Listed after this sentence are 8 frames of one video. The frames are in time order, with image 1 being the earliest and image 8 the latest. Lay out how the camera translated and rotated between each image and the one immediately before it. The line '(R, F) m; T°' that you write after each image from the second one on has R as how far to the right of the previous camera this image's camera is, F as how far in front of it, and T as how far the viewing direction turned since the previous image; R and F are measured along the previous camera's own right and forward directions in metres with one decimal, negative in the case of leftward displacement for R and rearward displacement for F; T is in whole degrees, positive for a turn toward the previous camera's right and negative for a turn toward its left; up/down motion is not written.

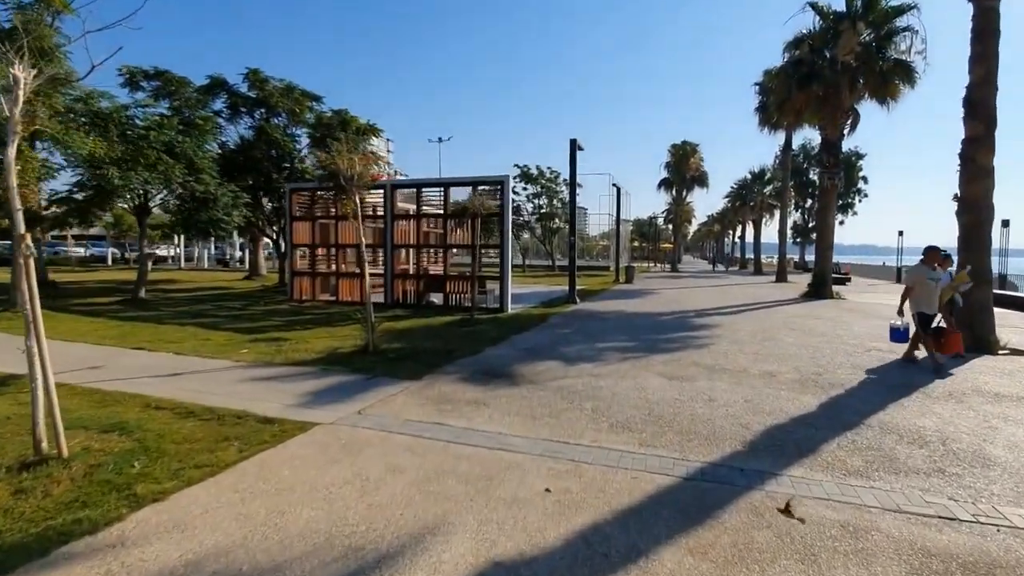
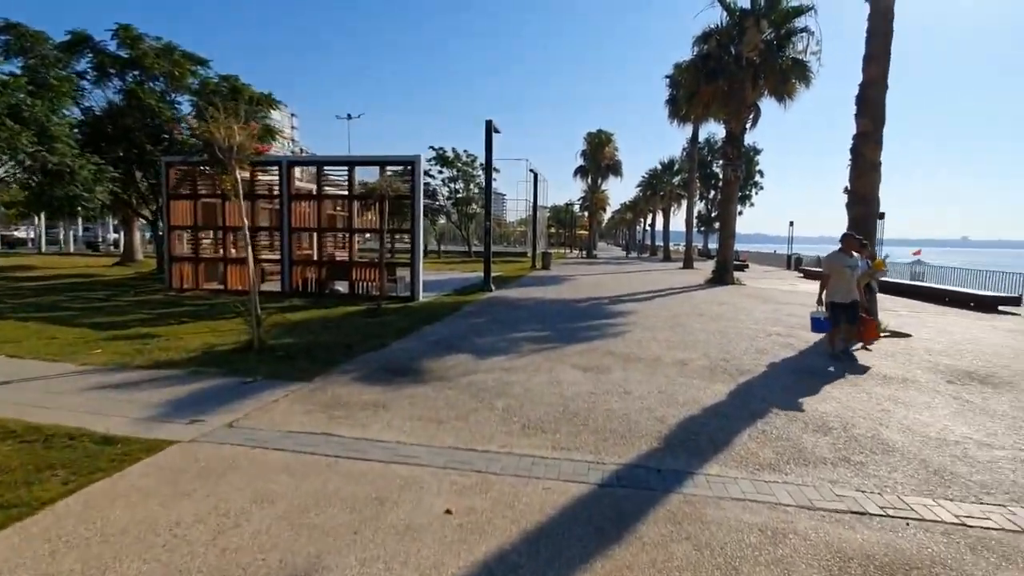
(+0.2, +0.7) m; +9°
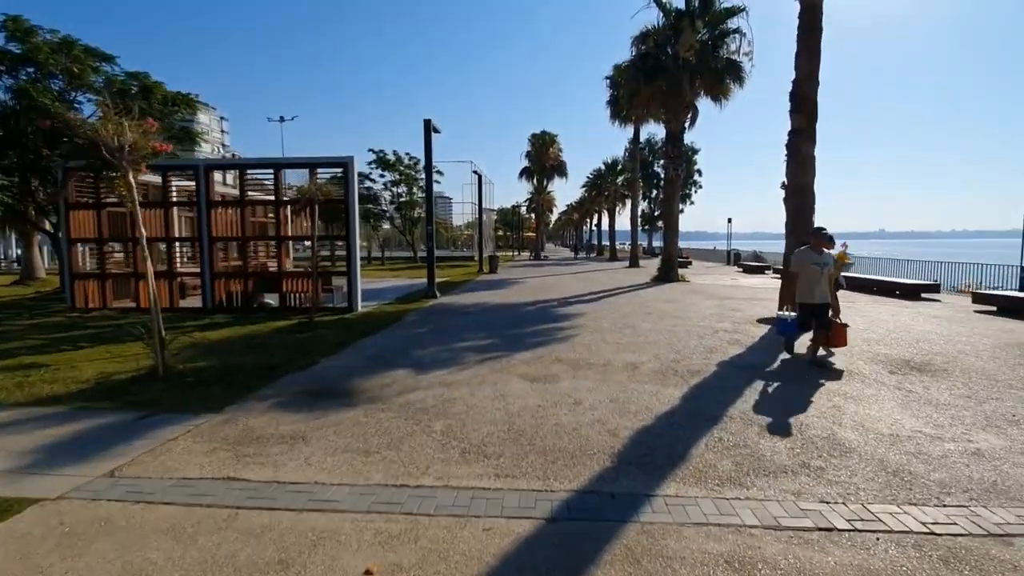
(+0.2, +0.6) m; +5°
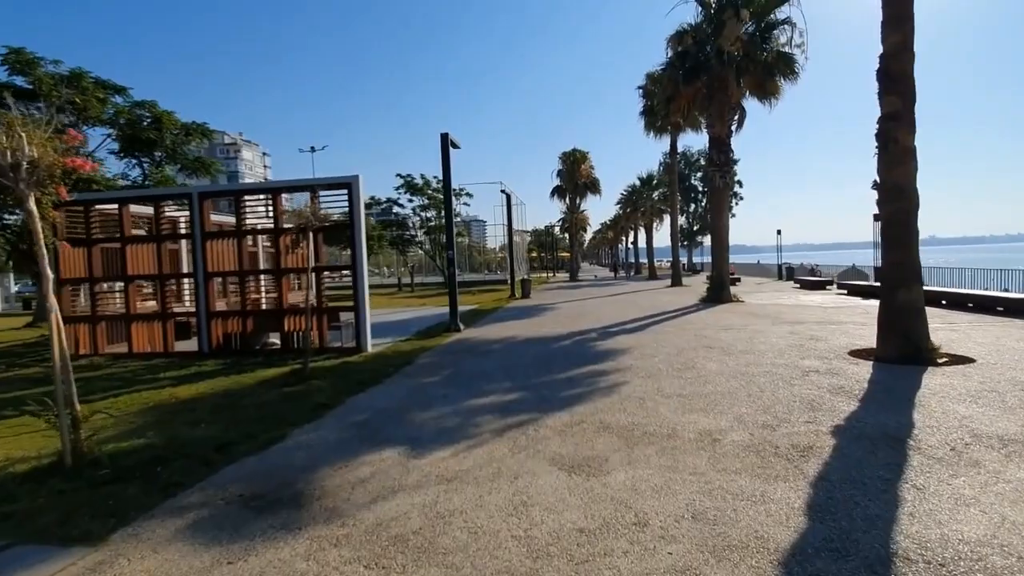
(+0.1, +2.3) m; -4°
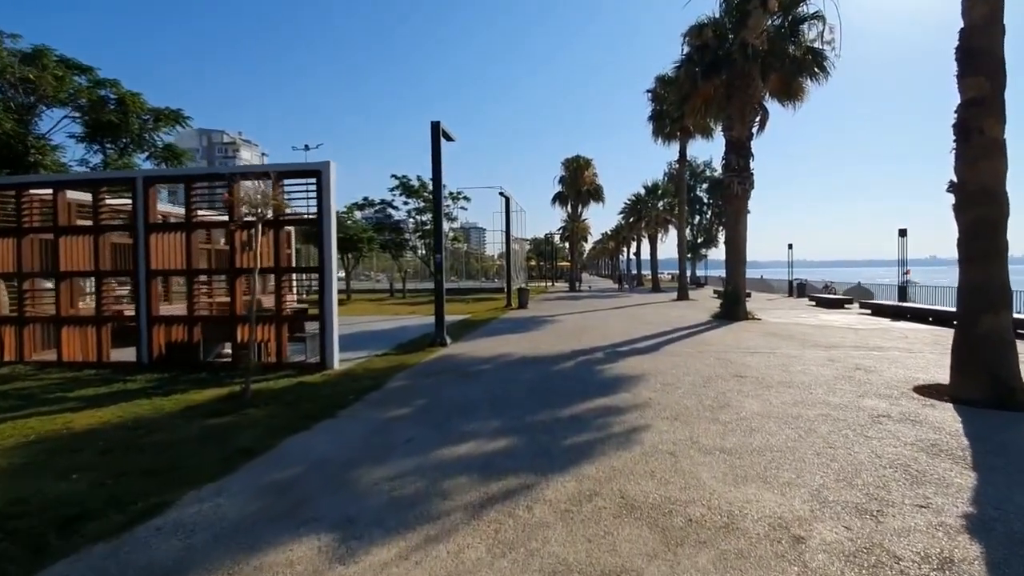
(+0.1, +2.1) m; 0°
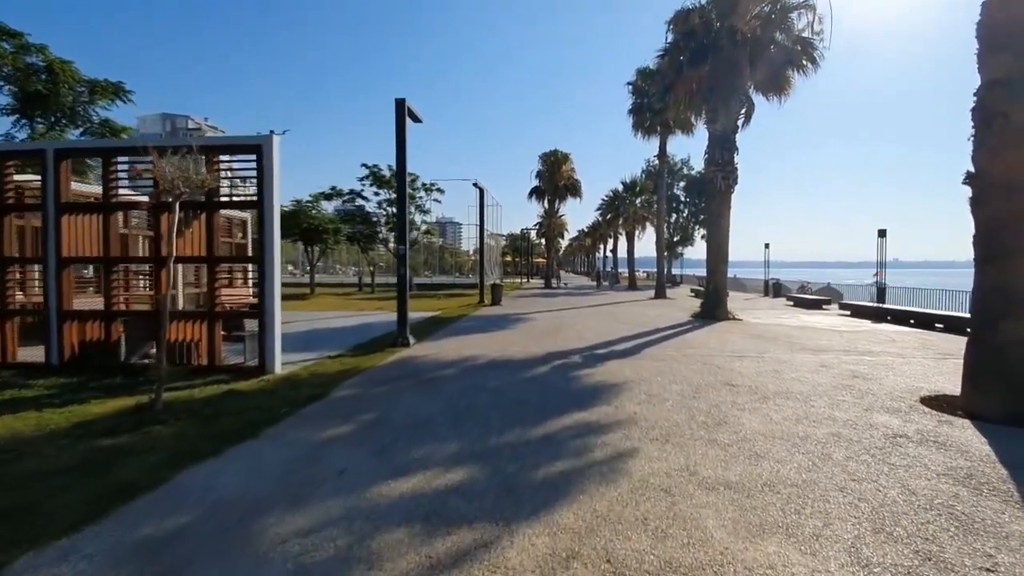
(+0.2, +1.3) m; +3°
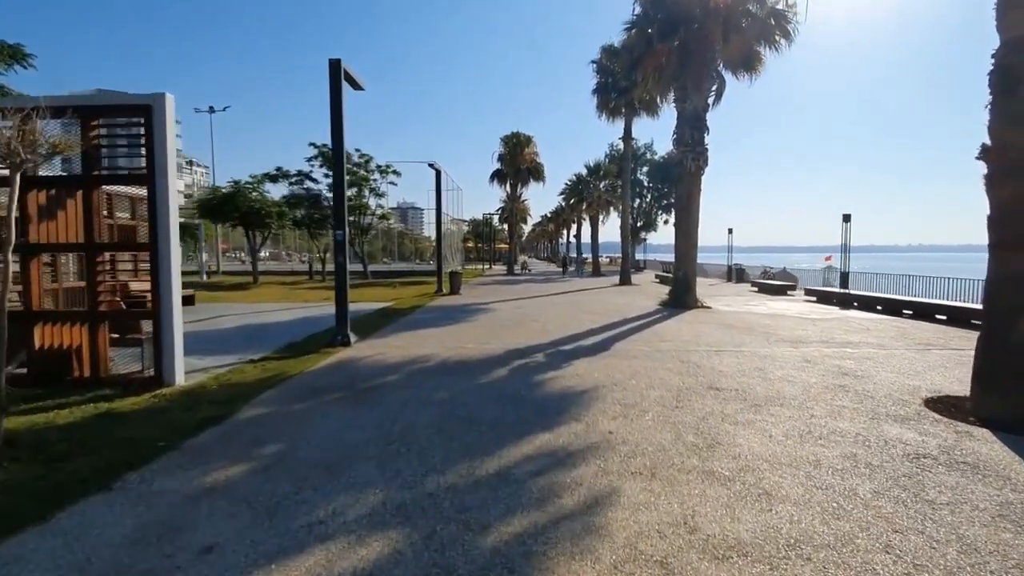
(+0.2, +1.5) m; +4°
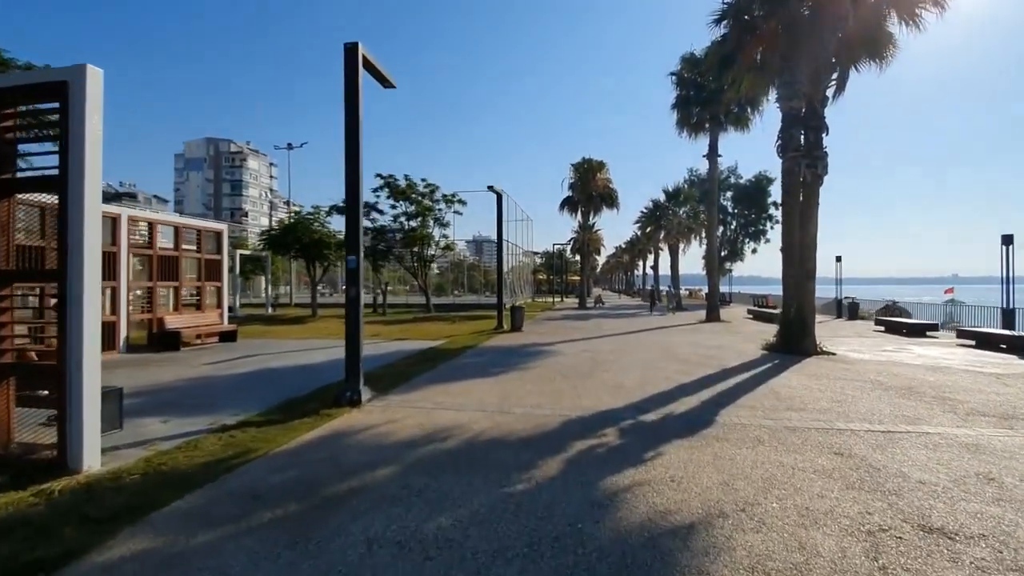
(+0.2, +3.2) m; -8°
